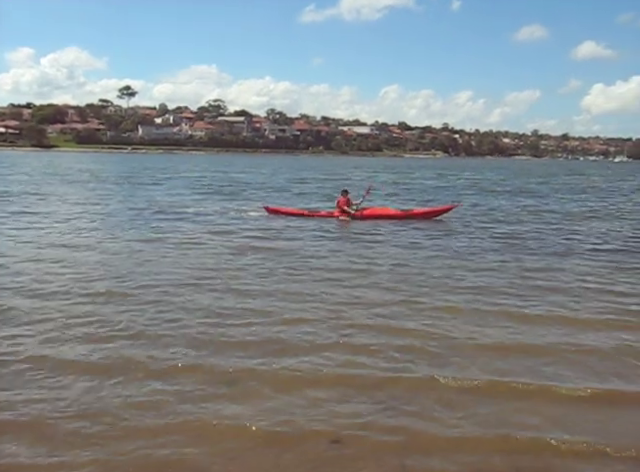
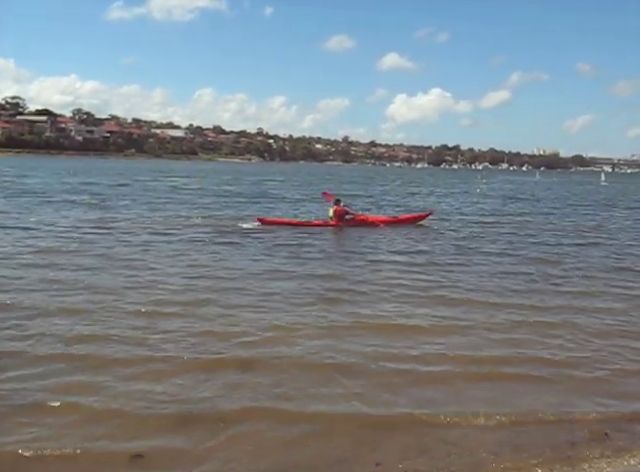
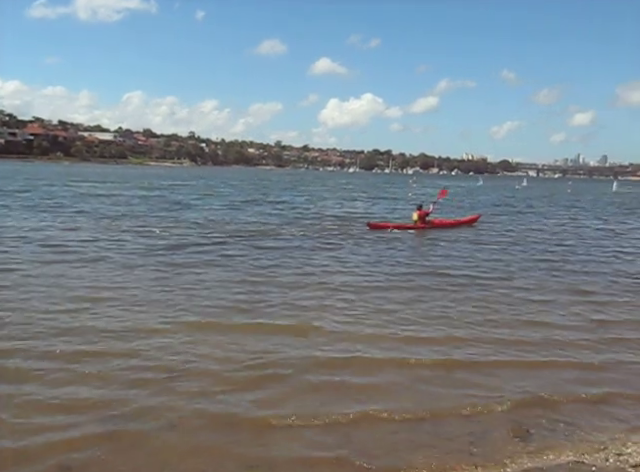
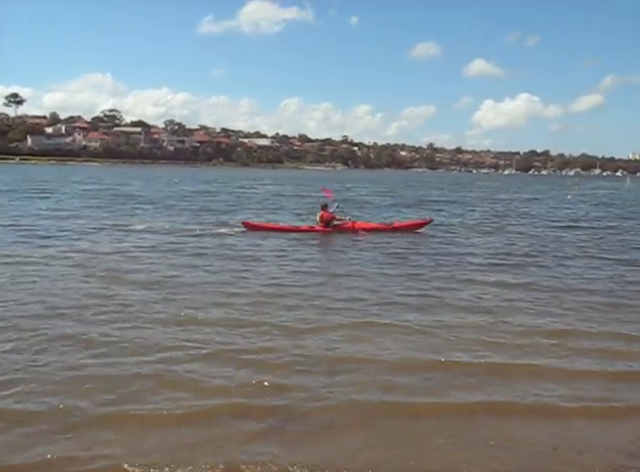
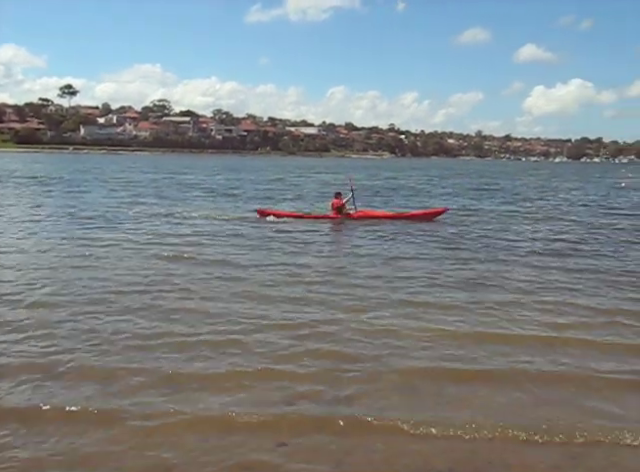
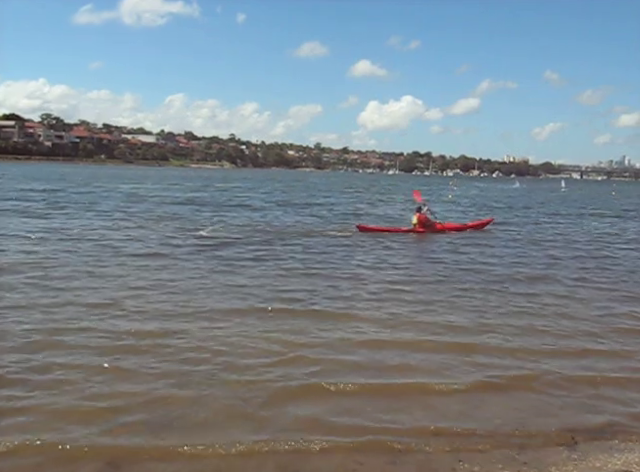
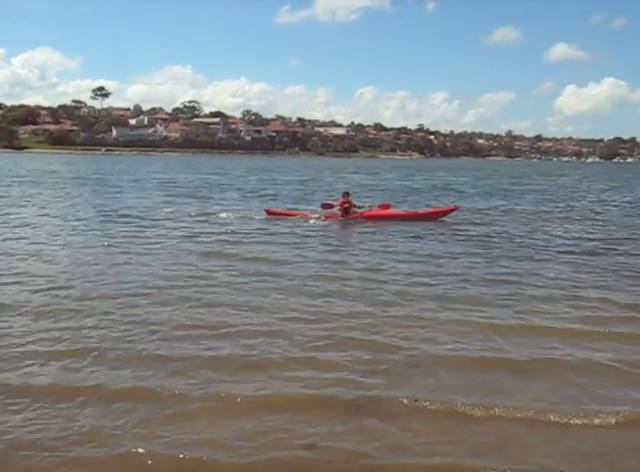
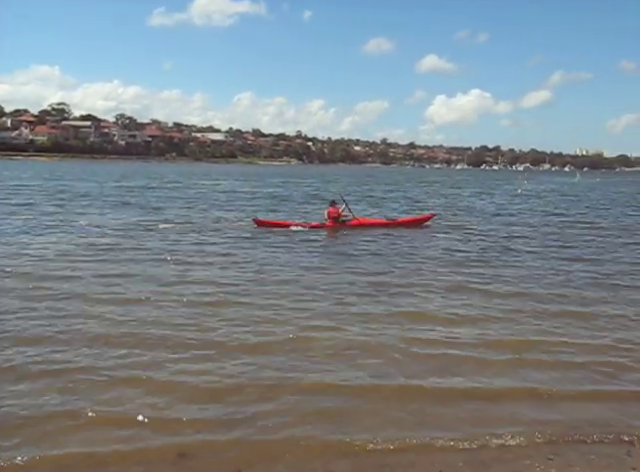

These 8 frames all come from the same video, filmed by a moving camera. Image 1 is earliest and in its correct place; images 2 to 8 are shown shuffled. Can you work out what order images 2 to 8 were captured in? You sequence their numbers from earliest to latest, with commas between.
7, 5, 4, 8, 2, 6, 3
